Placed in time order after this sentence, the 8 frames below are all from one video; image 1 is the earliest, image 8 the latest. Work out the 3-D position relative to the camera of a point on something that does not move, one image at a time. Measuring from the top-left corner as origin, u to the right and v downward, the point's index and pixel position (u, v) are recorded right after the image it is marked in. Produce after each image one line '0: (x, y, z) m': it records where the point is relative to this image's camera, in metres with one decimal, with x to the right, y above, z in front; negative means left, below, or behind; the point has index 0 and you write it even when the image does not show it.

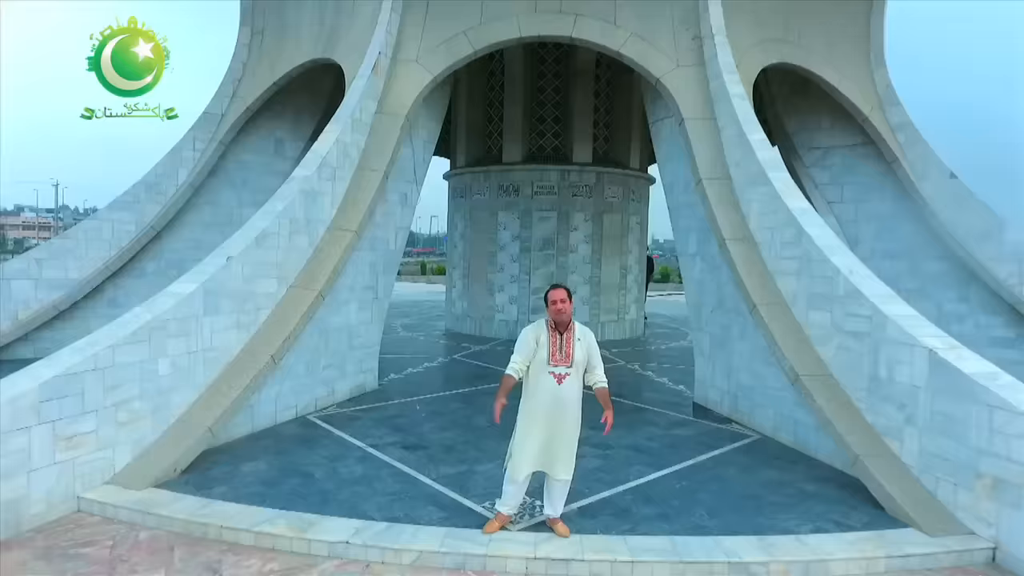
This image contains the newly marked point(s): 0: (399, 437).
0: (-0.3, -0.4, +1.8) m
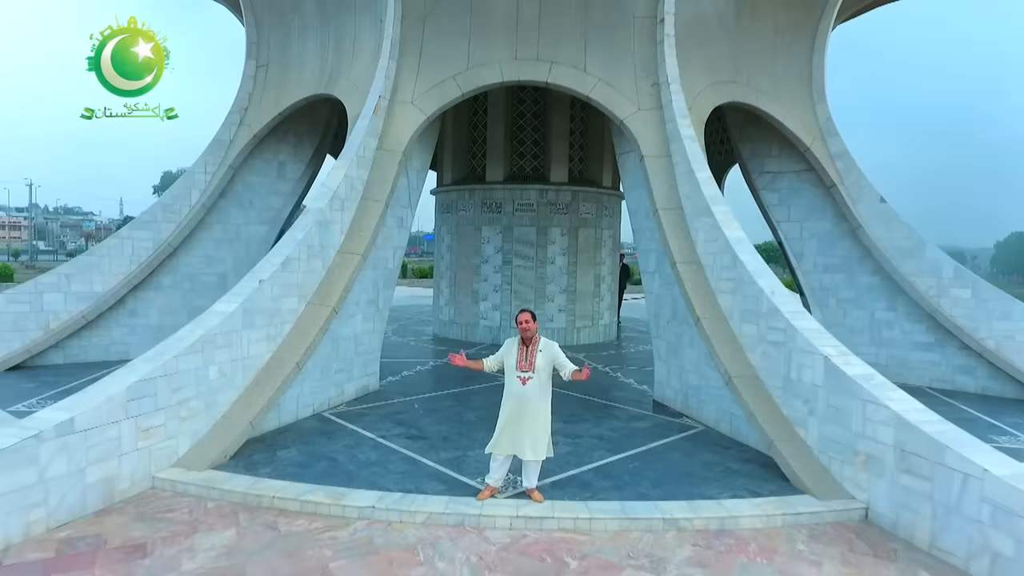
0: (-0.3, -0.5, +2.2) m
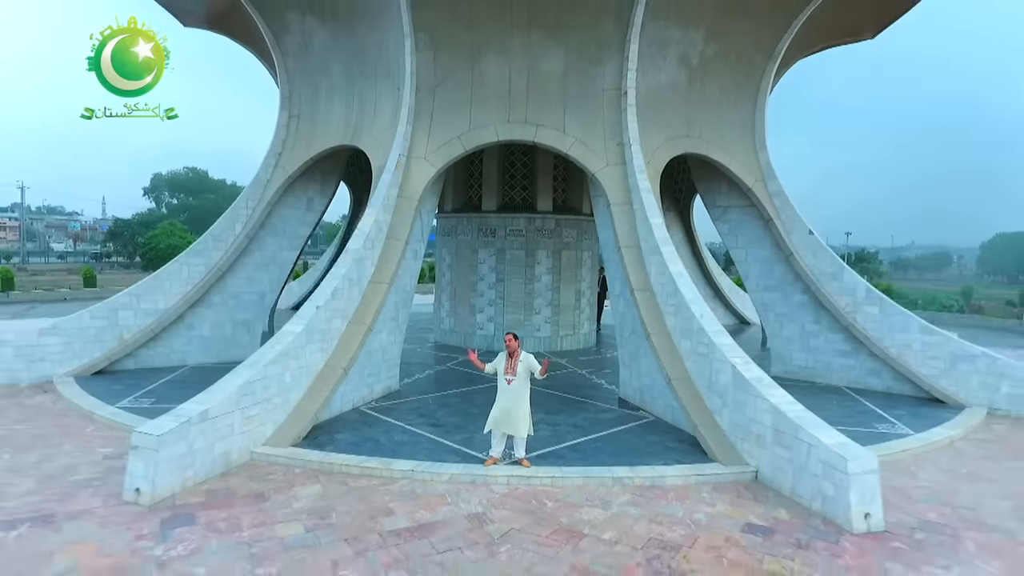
0: (-0.3, -0.6, +2.8) m
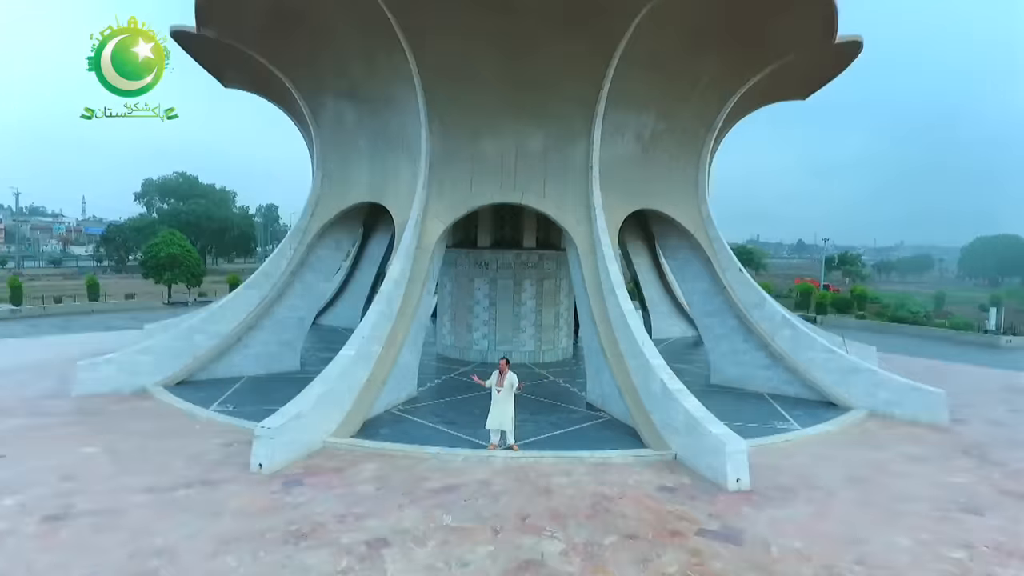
0: (-0.4, -0.7, +3.7) m
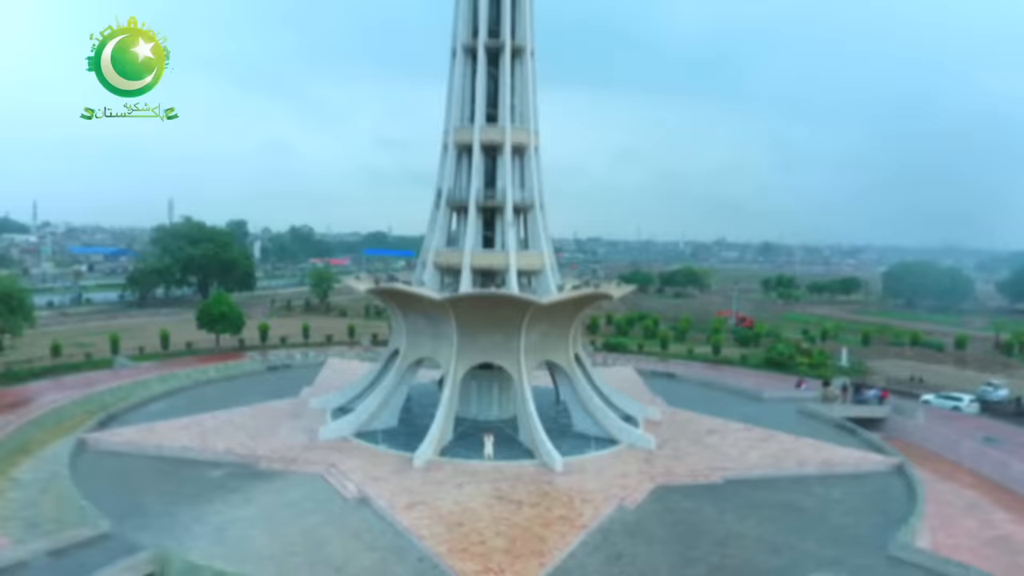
0: (-0.7, -2.5, +10.3) m
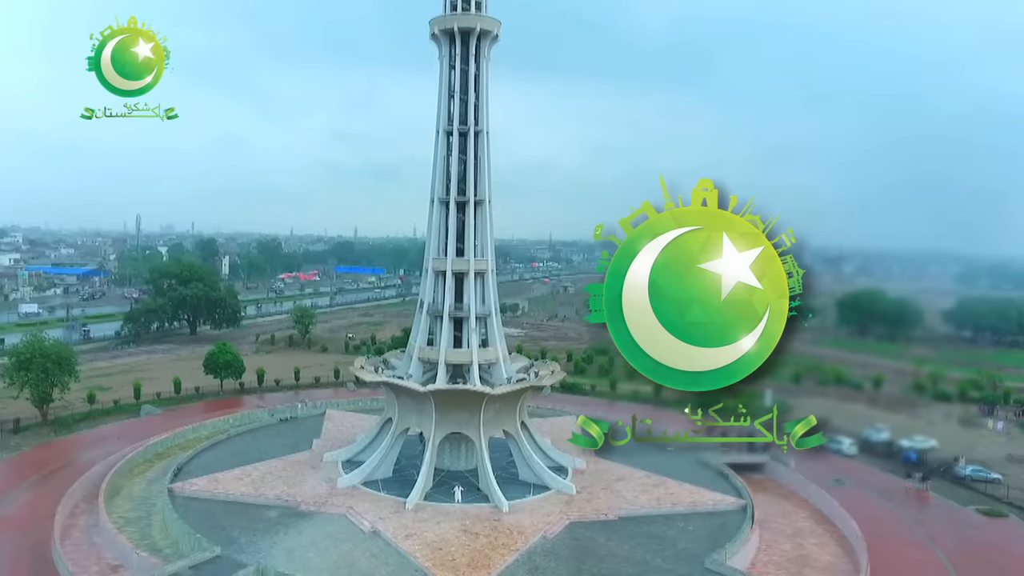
0: (-1.6, -4.6, +14.9) m
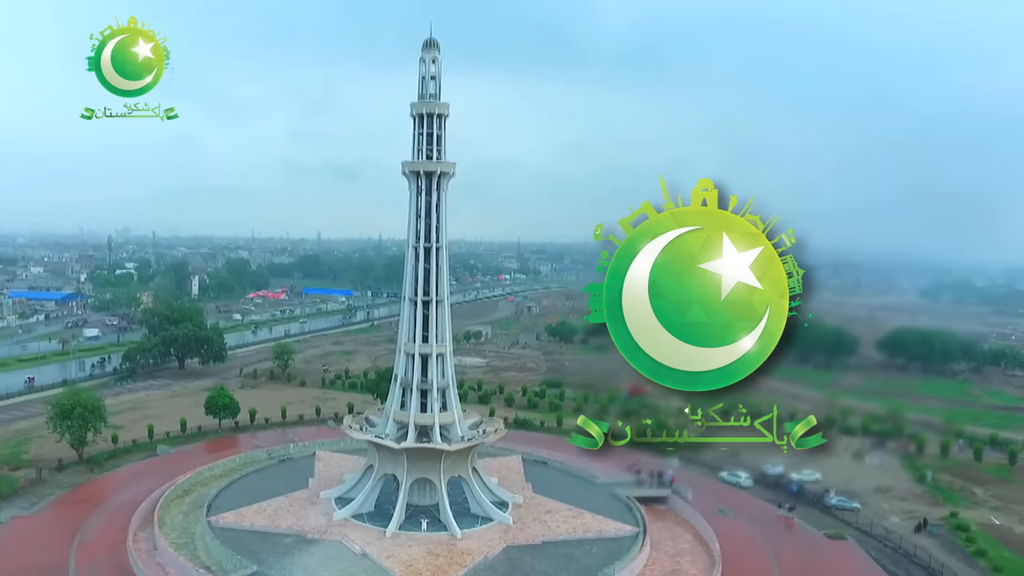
0: (-3.1, -7.2, +20.1) m
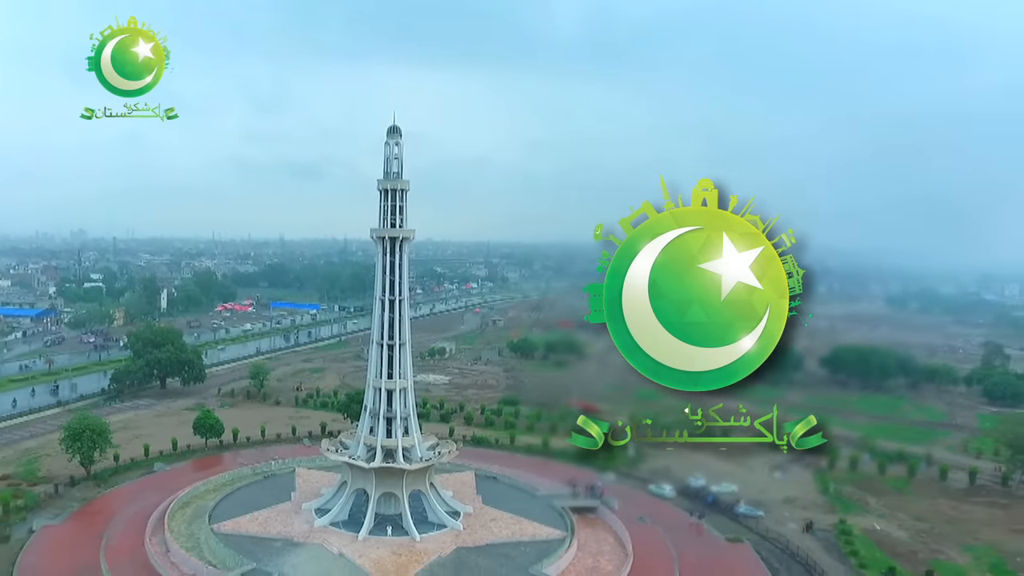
0: (-5.0, -9.0, +24.6) m
